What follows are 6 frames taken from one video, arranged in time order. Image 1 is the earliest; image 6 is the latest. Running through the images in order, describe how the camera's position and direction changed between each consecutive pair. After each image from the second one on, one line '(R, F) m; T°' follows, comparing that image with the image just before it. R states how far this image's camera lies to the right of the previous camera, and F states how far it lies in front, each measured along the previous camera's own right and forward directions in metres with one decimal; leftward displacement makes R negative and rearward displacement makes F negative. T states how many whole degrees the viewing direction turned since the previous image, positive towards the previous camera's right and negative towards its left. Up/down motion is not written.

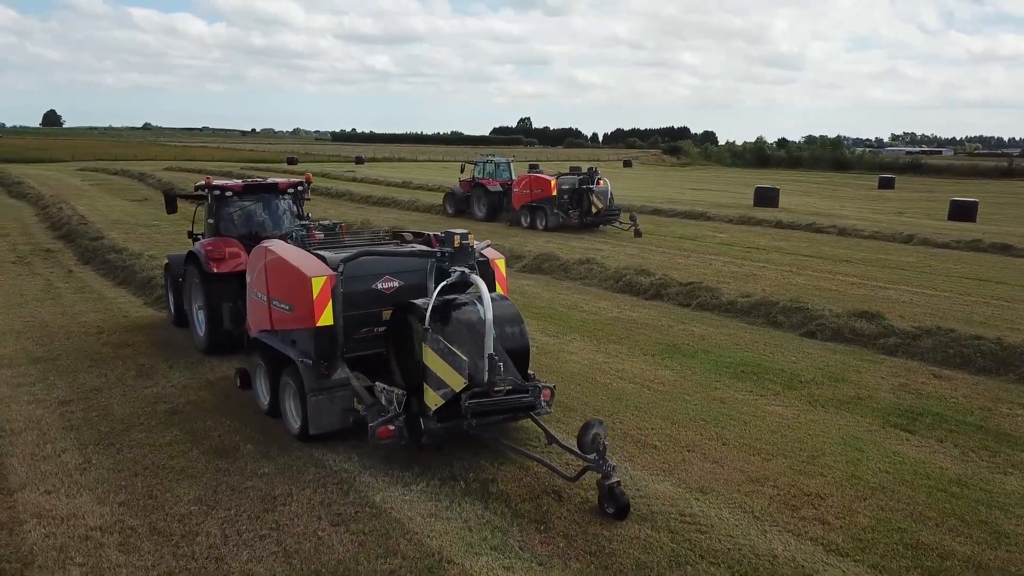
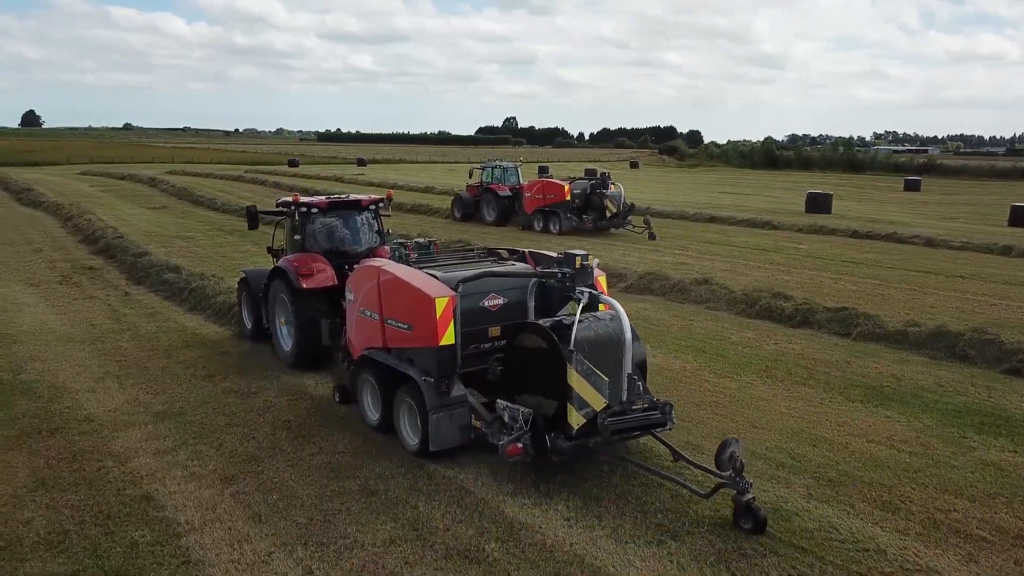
(-1.8, +1.0) m; +1°
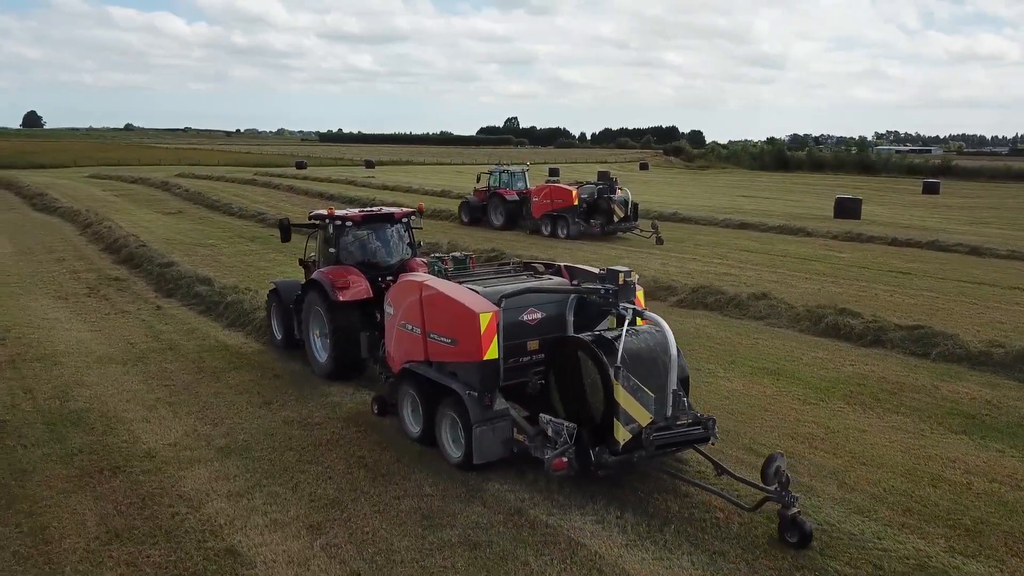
(-0.7, +0.4) m; 0°
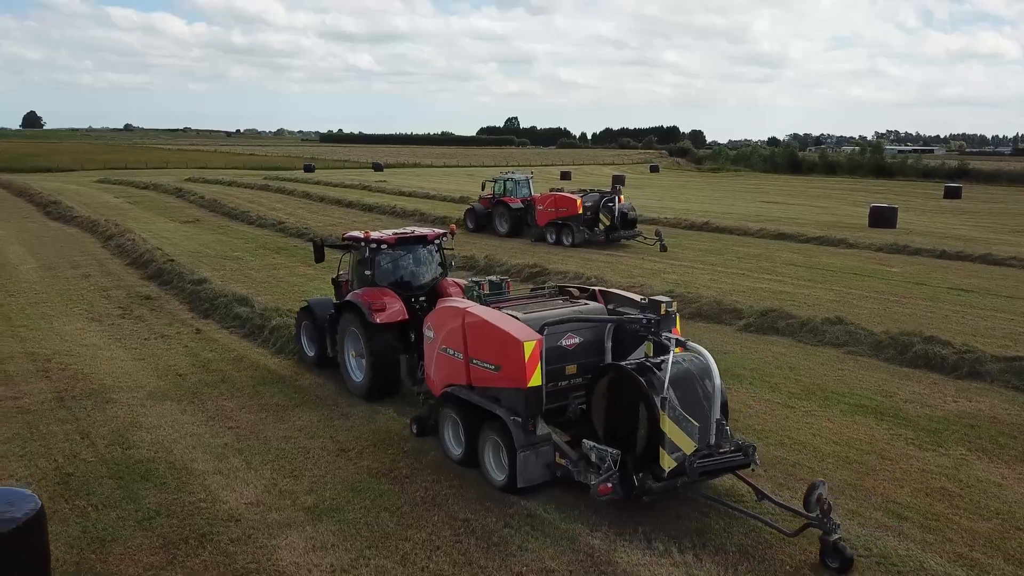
(-0.8, +0.5) m; 0°
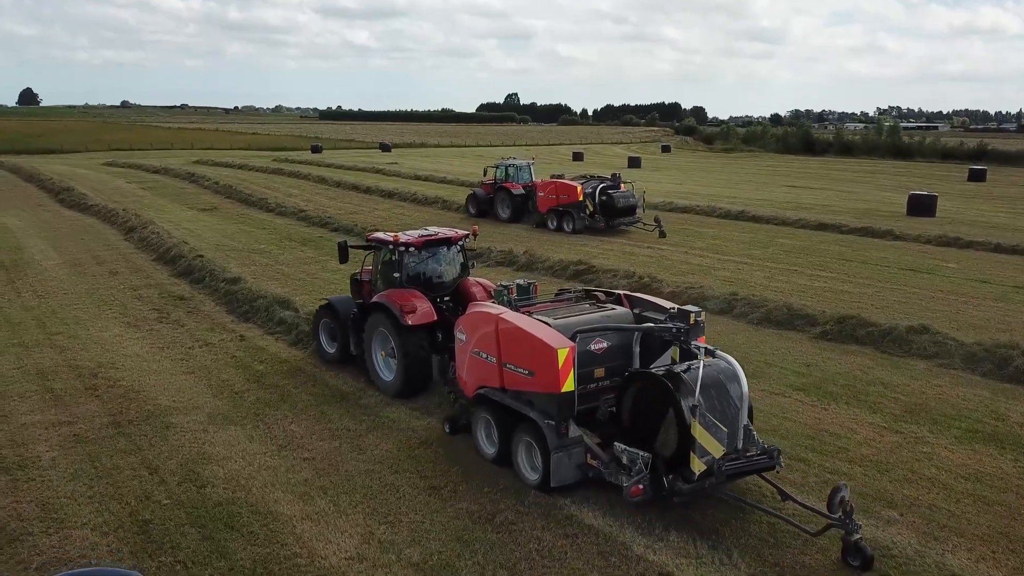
(-0.8, +0.6) m; 0°
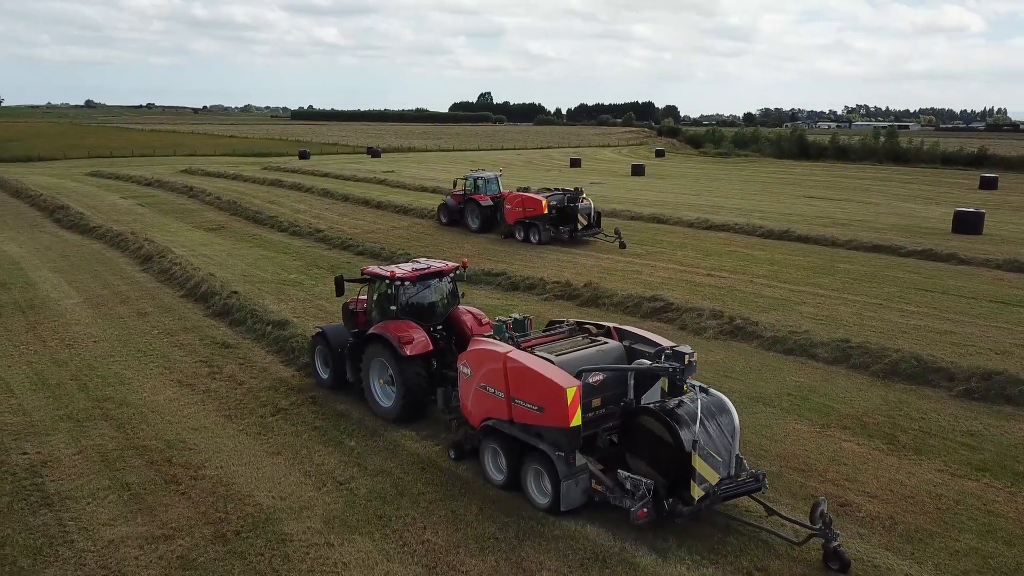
(-1.6, +1.1) m; +2°
